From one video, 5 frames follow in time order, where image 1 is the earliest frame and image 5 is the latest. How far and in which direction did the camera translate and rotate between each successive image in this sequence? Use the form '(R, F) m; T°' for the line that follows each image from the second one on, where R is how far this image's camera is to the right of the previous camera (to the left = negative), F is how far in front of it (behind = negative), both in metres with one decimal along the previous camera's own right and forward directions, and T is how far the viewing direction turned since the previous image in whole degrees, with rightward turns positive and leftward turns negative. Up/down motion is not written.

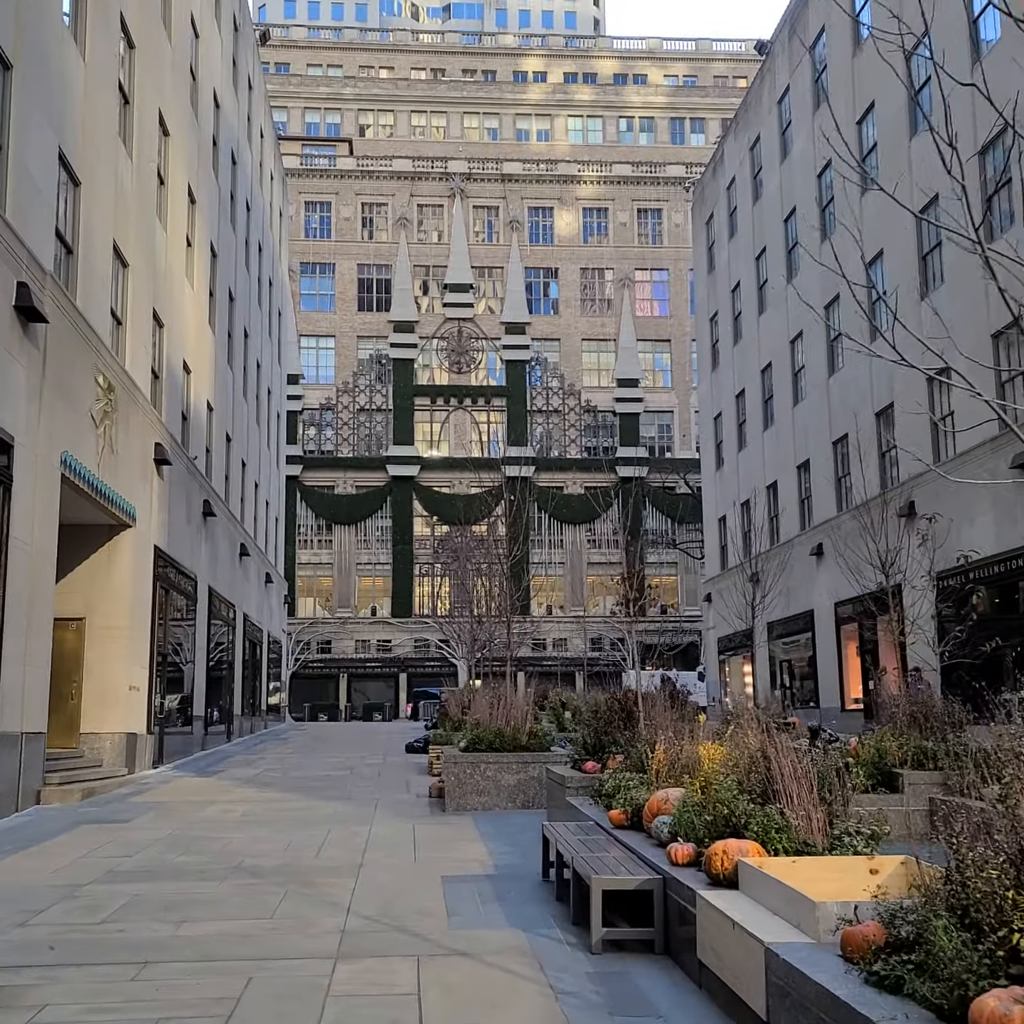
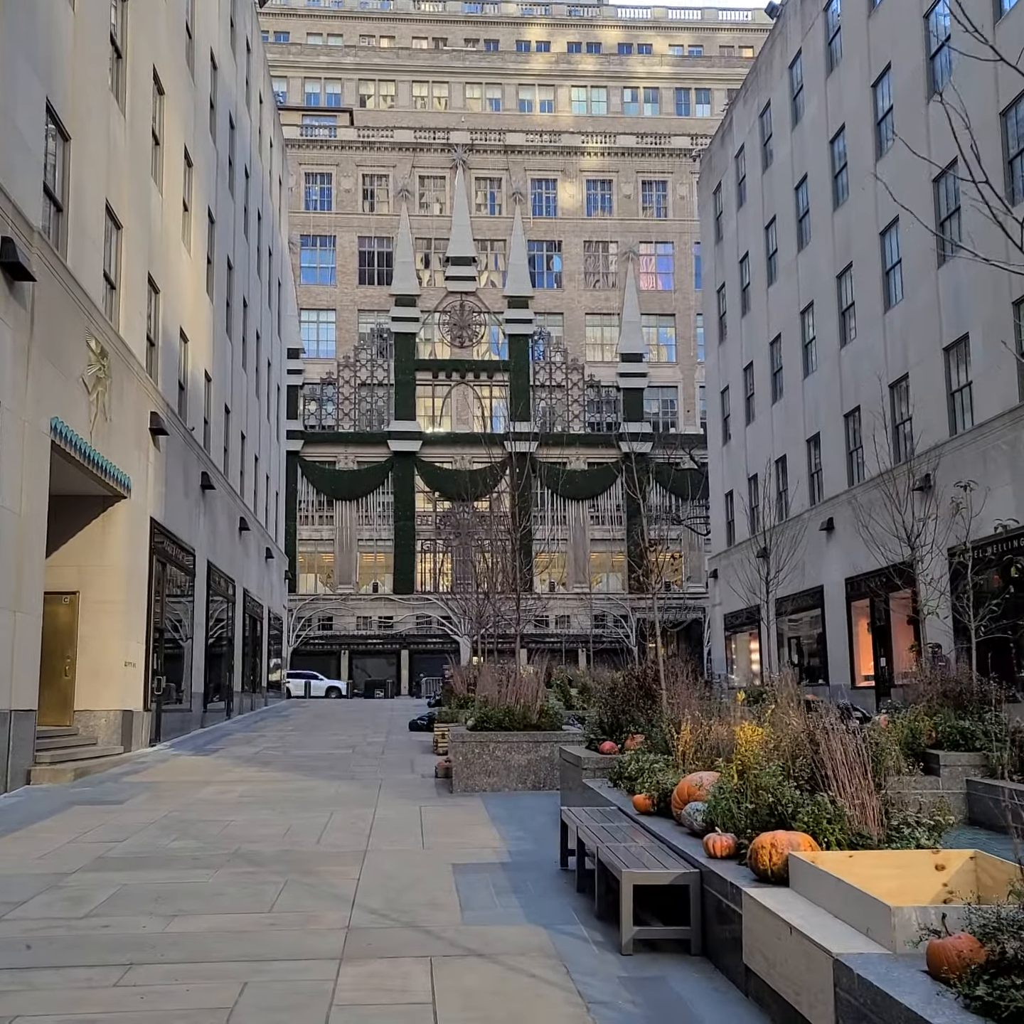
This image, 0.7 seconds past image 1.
(-0.1, +0.6) m; 0°
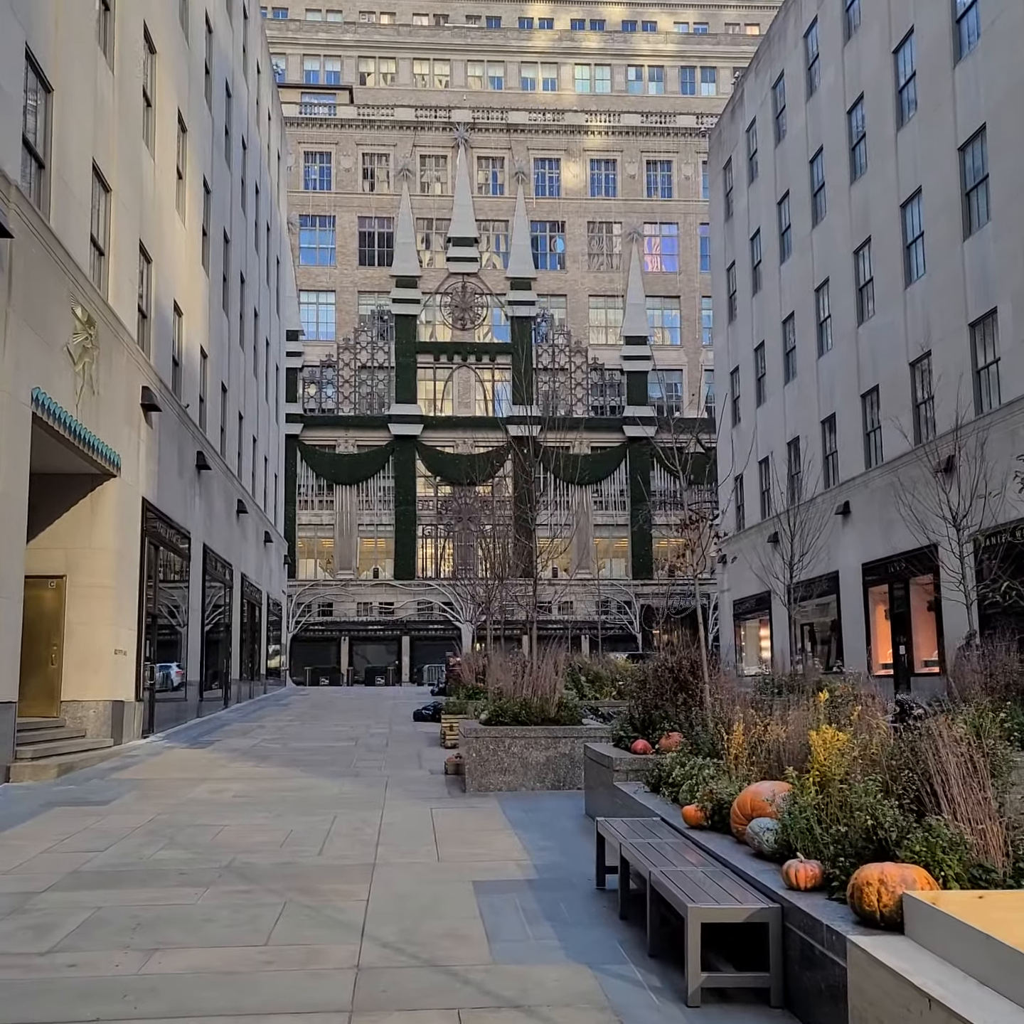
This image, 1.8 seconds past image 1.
(-0.2, +0.9) m; 0°
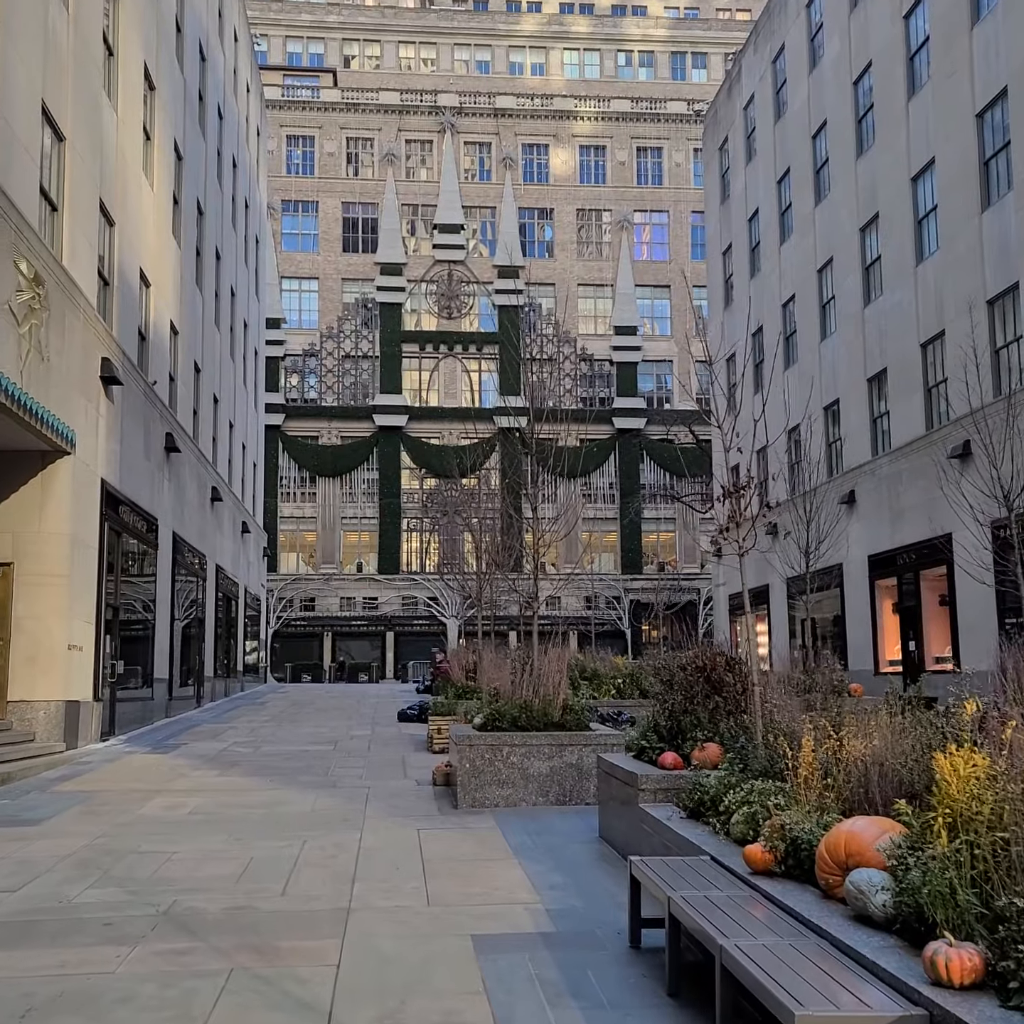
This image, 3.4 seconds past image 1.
(-0.1, +1.4) m; +1°
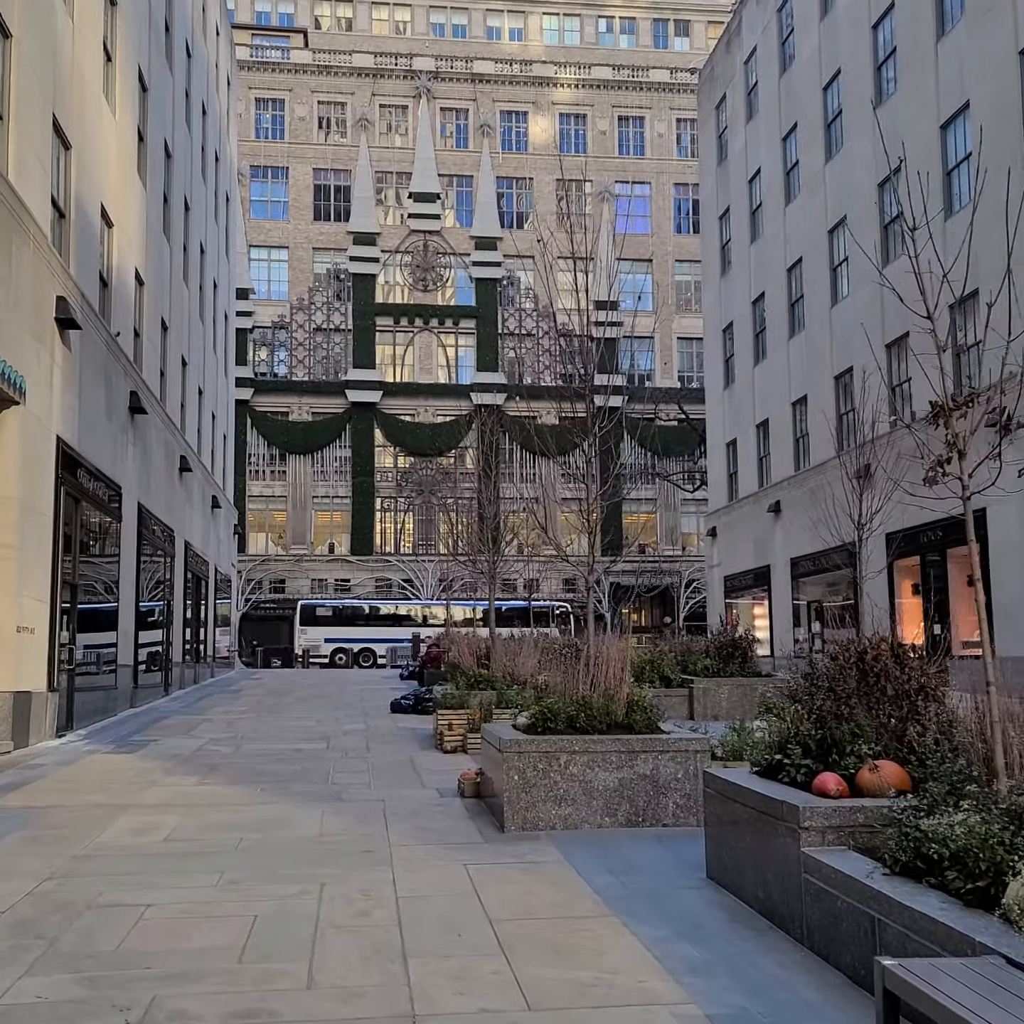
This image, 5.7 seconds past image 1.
(-0.6, +2.0) m; +2°
